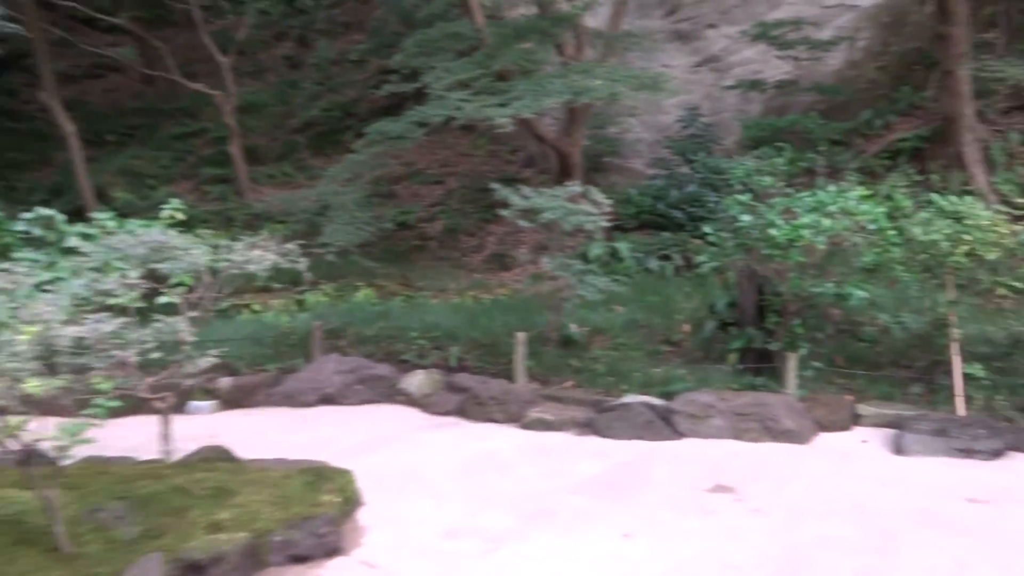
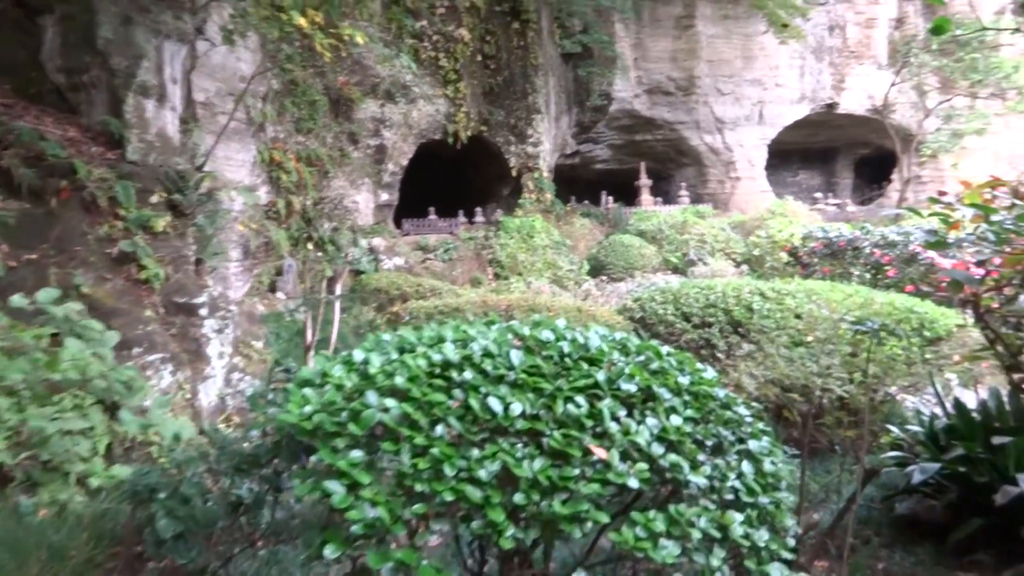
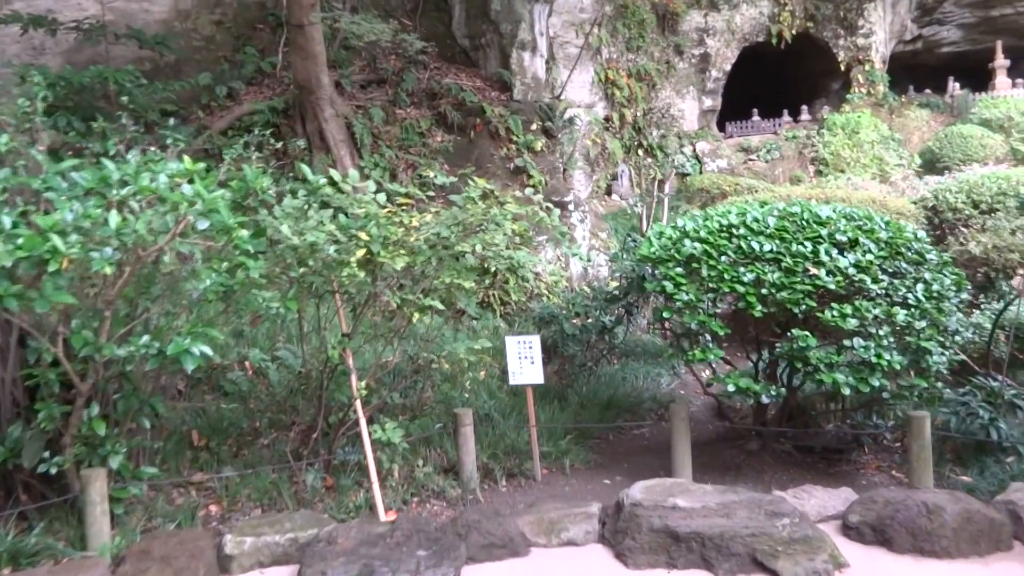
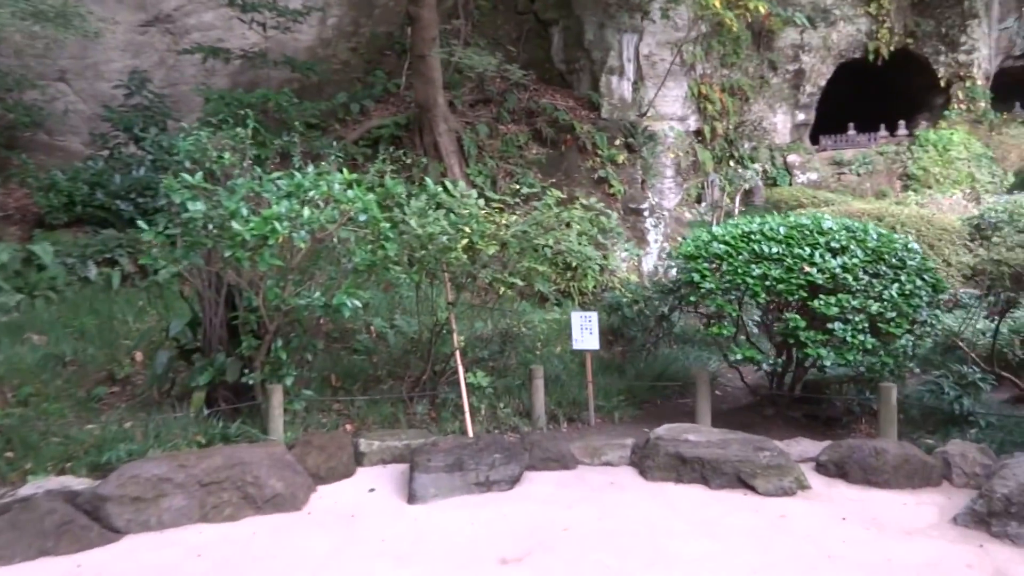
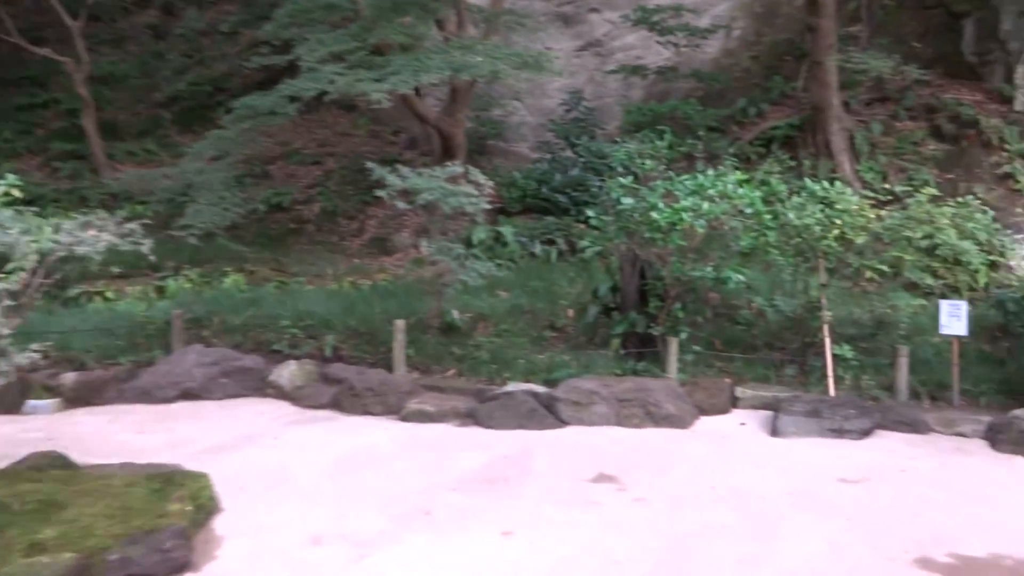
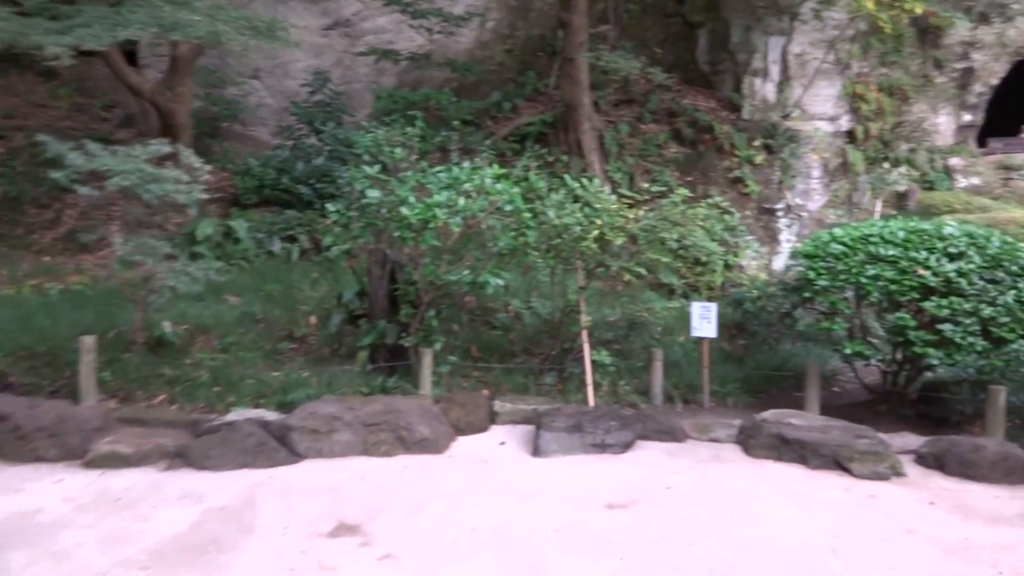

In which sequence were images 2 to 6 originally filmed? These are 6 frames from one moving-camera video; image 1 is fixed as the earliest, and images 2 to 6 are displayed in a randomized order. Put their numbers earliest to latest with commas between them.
5, 6, 4, 3, 2
